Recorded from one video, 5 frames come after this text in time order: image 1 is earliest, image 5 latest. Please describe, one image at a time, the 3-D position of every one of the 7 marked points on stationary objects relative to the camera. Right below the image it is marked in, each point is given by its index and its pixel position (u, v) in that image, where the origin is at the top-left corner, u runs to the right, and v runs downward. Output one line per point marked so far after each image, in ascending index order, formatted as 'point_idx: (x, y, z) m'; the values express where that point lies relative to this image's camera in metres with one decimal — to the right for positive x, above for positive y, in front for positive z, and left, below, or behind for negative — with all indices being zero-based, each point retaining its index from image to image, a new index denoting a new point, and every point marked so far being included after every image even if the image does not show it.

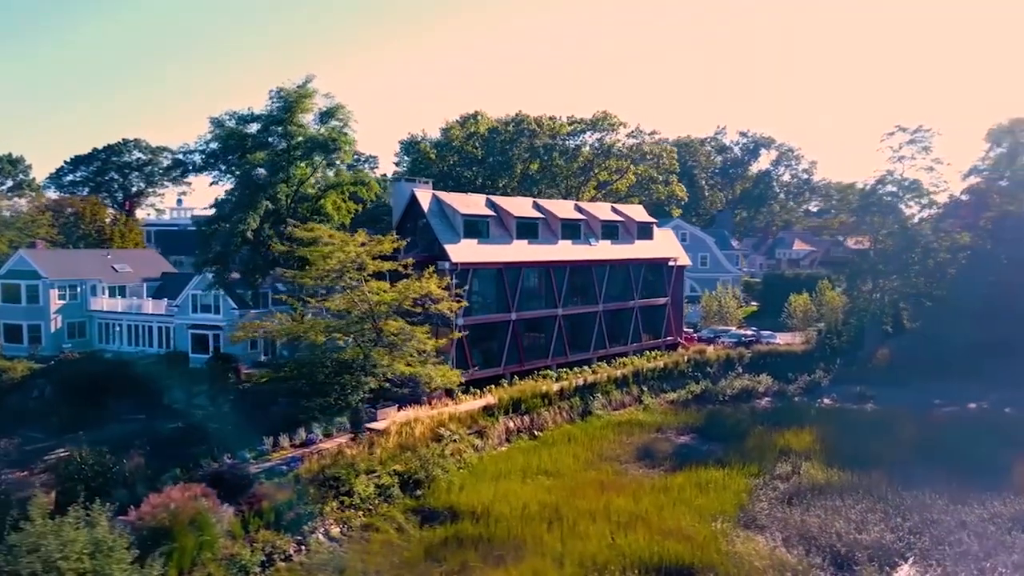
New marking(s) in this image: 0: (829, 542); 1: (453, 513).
0: (+7.1, -5.7, +18.3) m
1: (-1.4, -5.2, +19.0) m
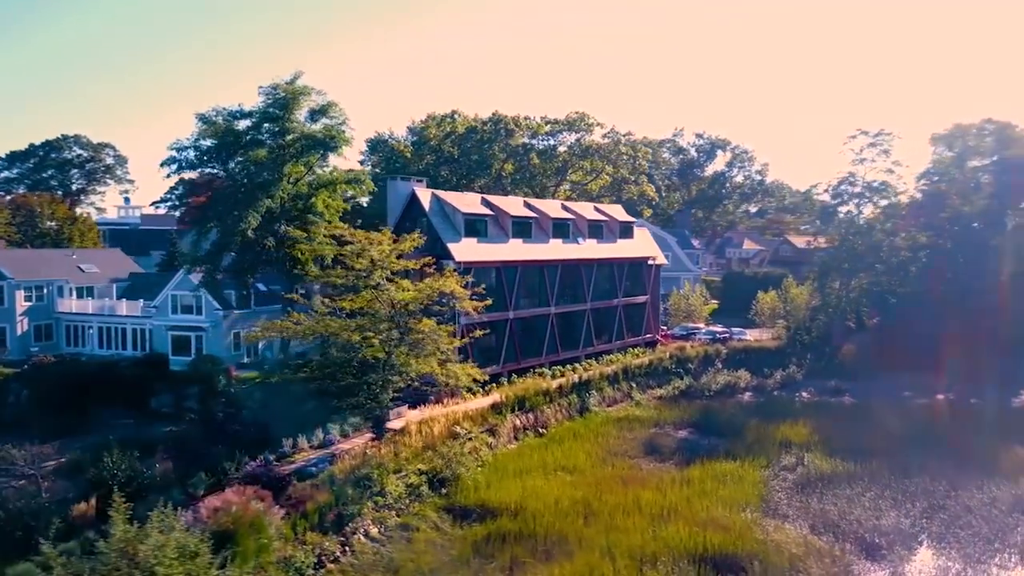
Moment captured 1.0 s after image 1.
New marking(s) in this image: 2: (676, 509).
0: (+7.9, -5.6, +19.1) m
1: (-0.6, -5.2, +19.1) m
2: (+3.9, -5.1, +19.0) m
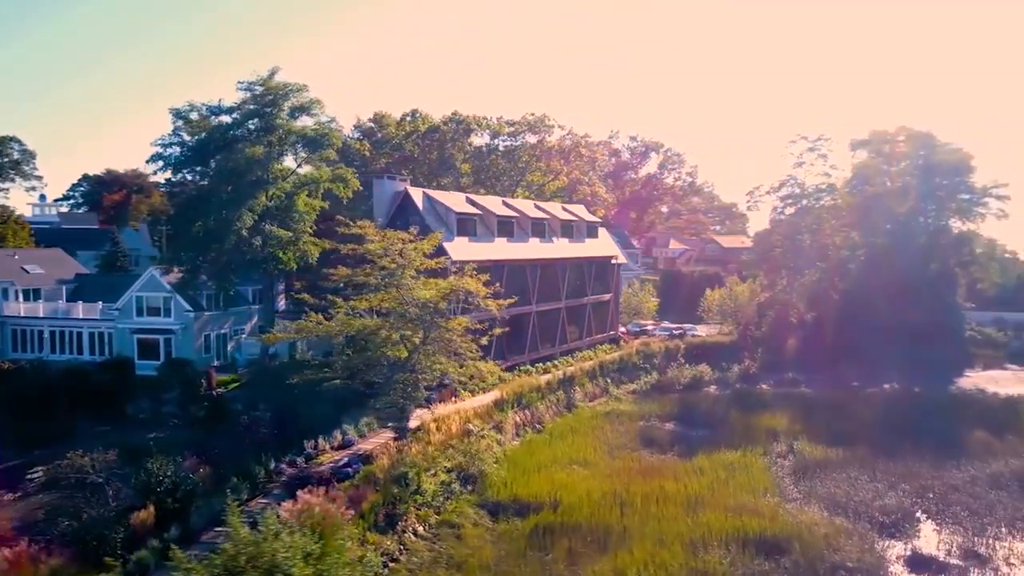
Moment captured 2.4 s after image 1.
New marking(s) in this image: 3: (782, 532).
0: (+8.7, -5.5, +20.4) m
1: (+0.2, -5.1, +19.4) m
2: (+4.7, -5.1, +19.9) m
3: (+5.8, -5.3, +17.7) m
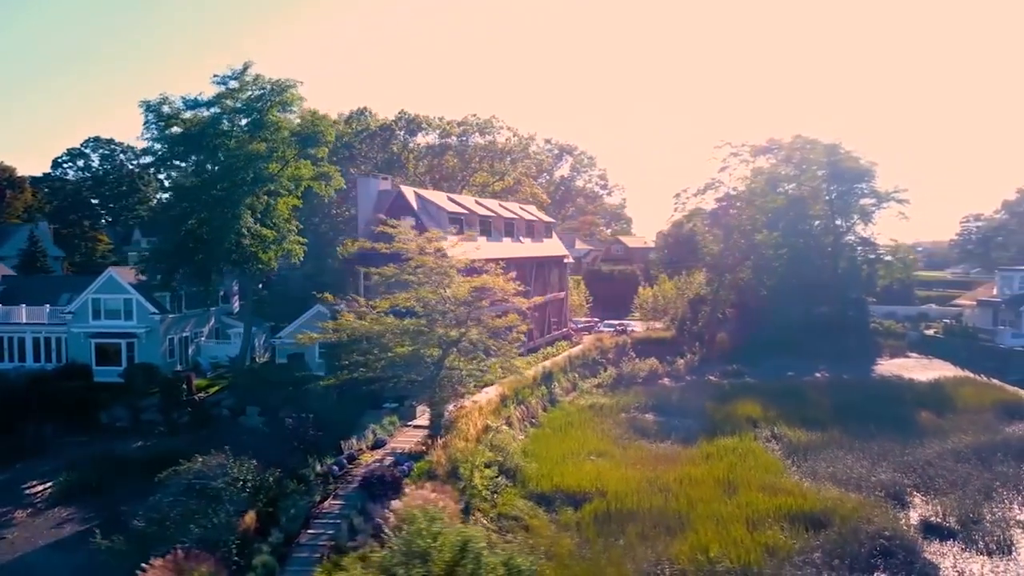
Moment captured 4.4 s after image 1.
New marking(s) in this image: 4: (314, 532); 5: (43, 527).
0: (+9.6, -5.3, +22.3) m
1: (+1.3, -5.0, +20.1) m
2: (+5.7, -5.0, +21.2) m
3: (+7.2, -5.2, +19.2) m
4: (-3.7, -4.5, +15.2) m
5: (-10.6, -5.4, +18.5) m
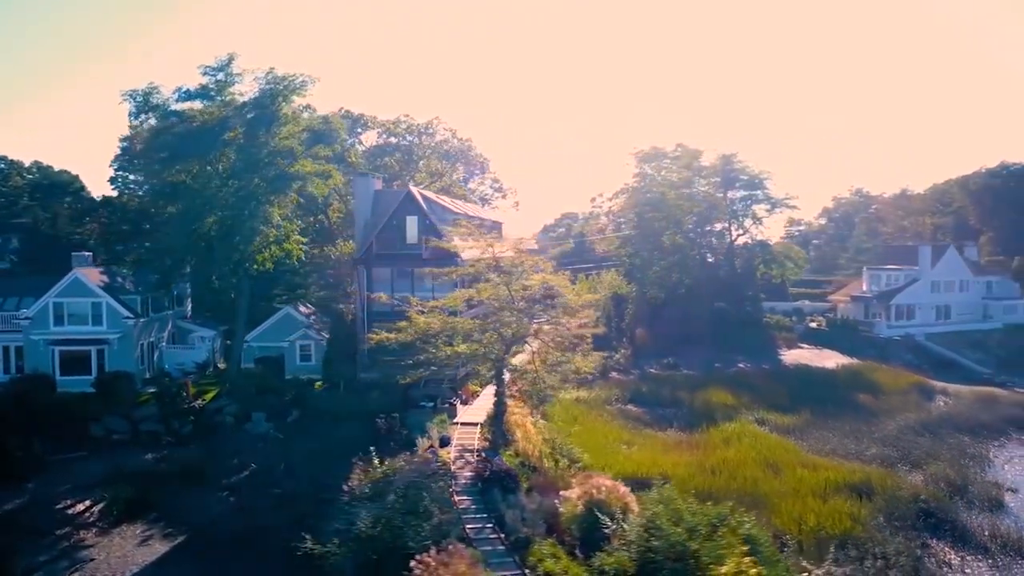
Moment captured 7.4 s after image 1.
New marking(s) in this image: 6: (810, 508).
0: (+10.8, -5.2, +25.2) m
1: (+3.2, -5.0, +21.3) m
2: (+7.2, -4.9, +23.3) m
3: (+9.1, -5.0, +21.7) m
4: (-0.7, -4.5, +15.5) m
5: (-8.1, -5.4, +17.3) m
6: (+6.9, -5.1, +18.9) m
